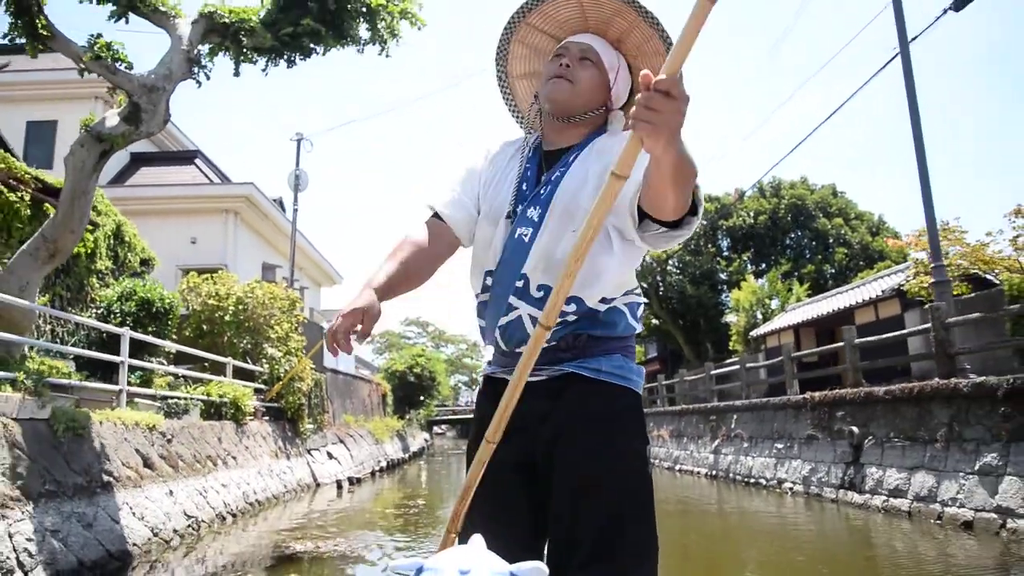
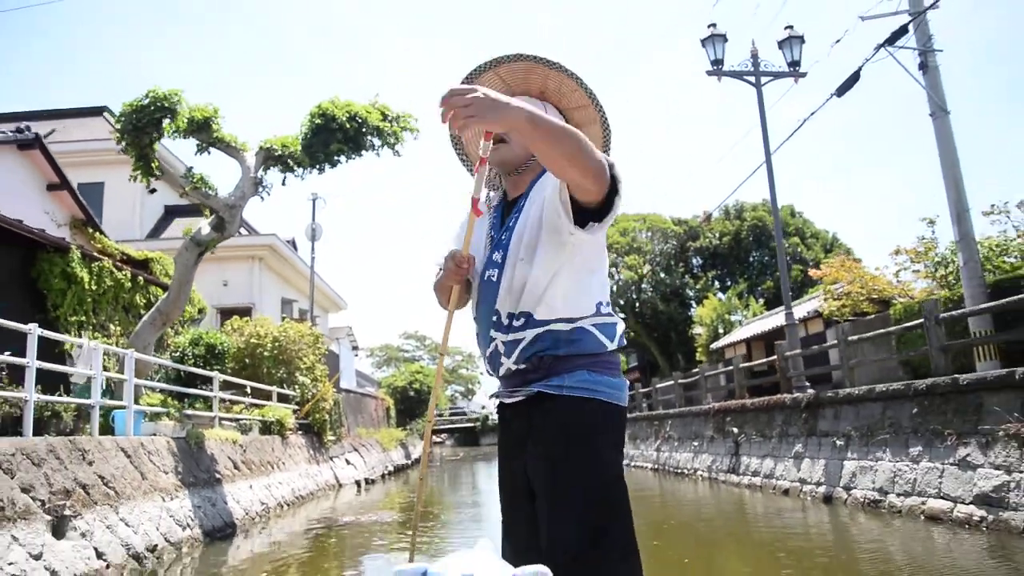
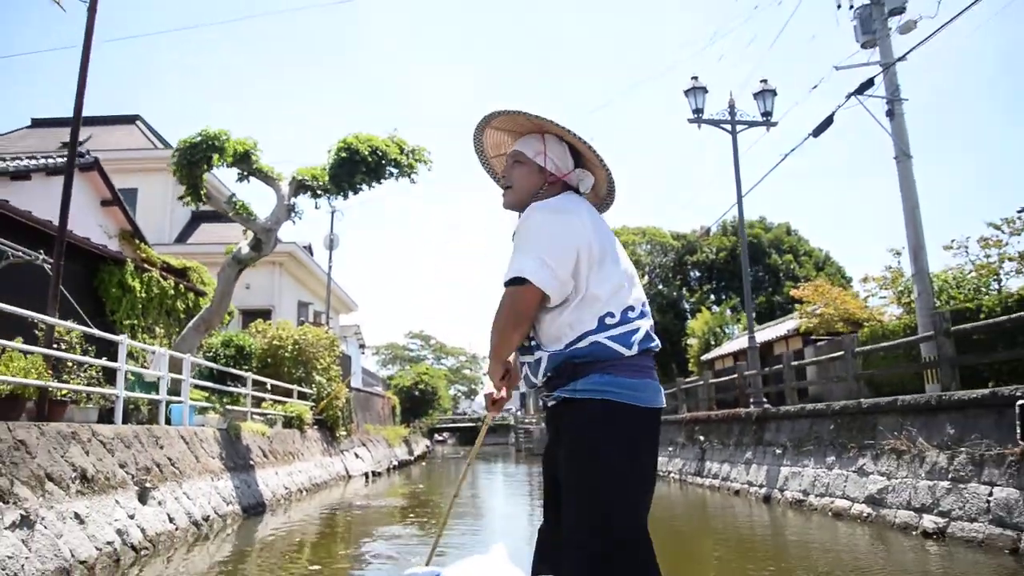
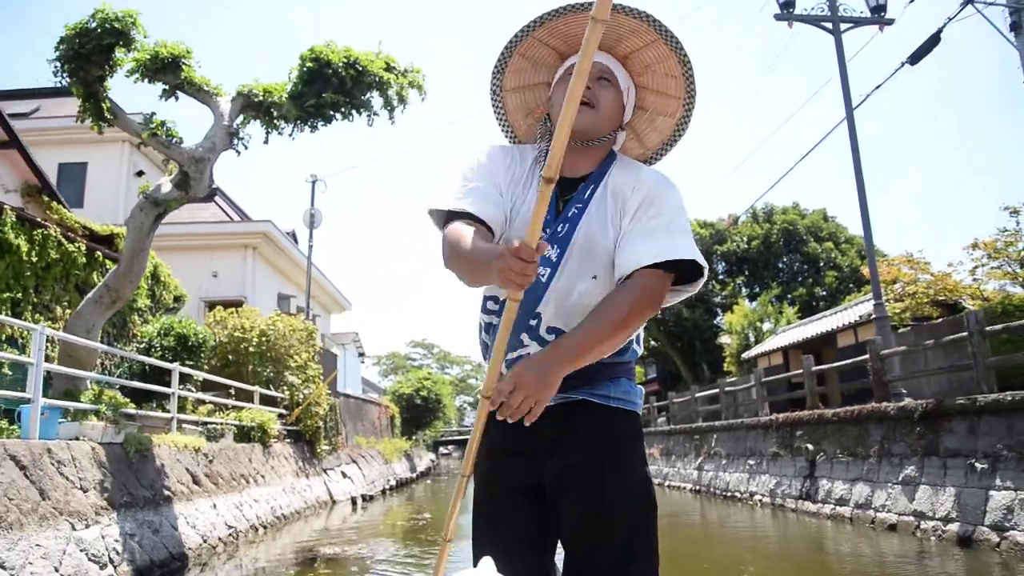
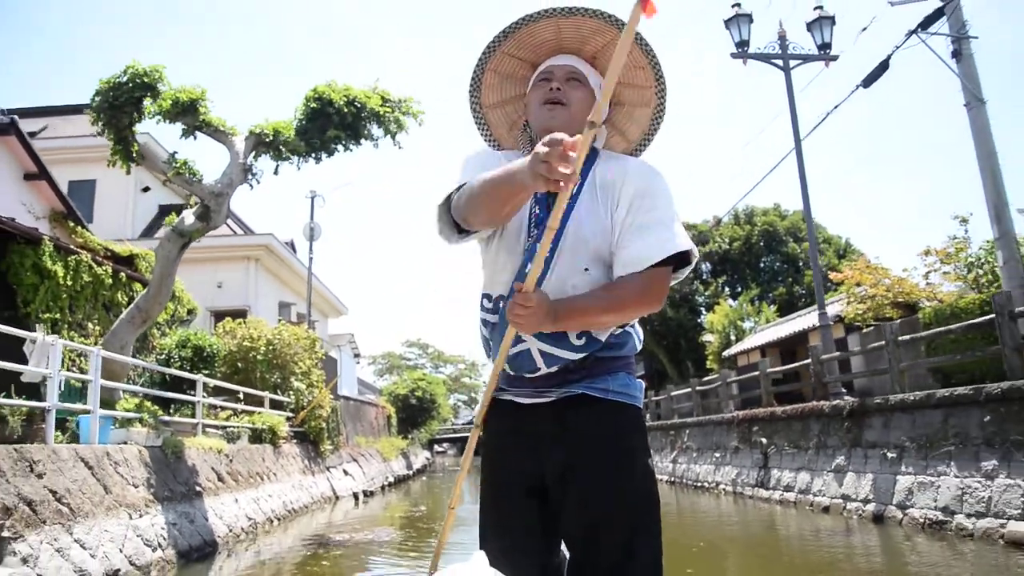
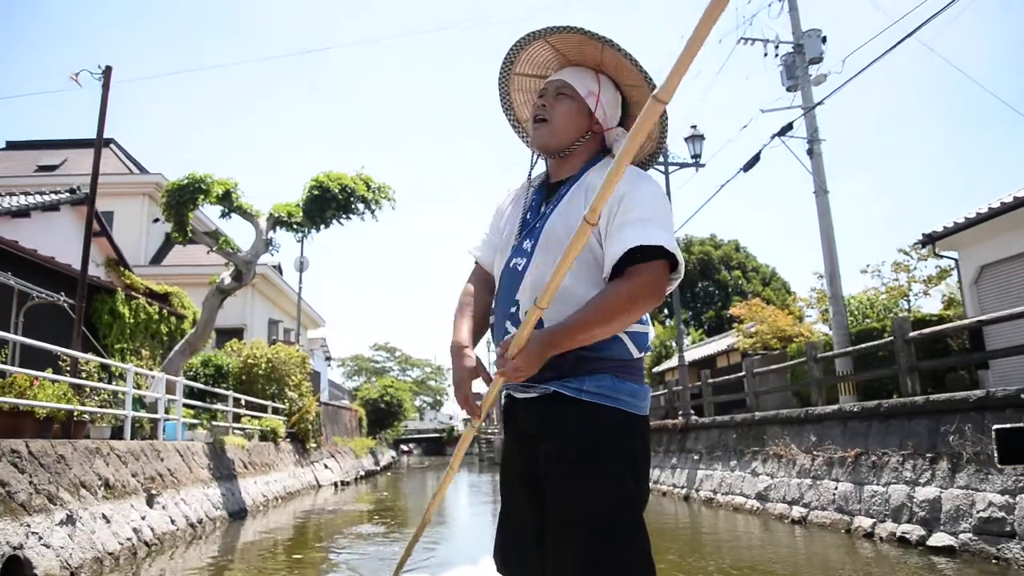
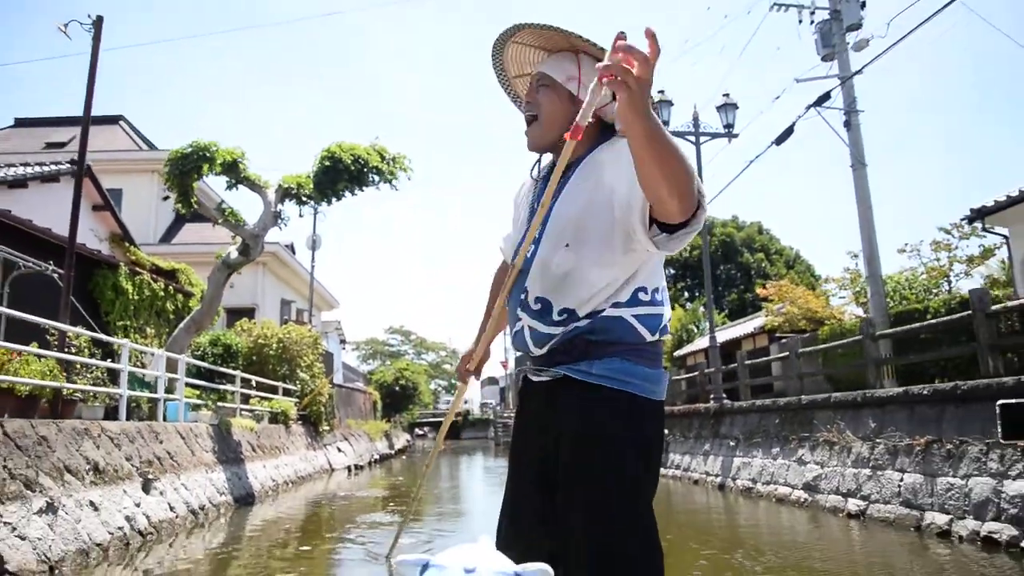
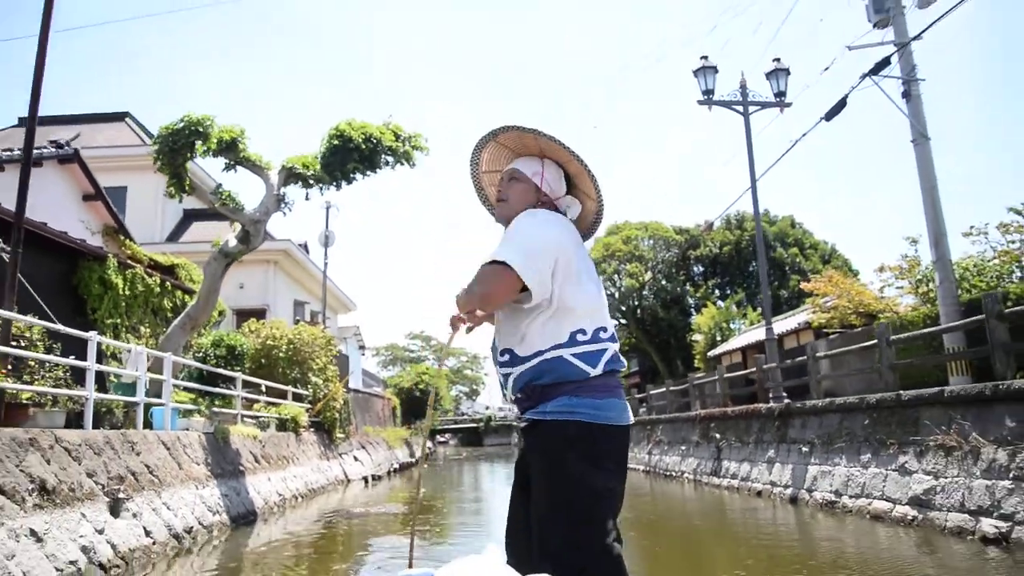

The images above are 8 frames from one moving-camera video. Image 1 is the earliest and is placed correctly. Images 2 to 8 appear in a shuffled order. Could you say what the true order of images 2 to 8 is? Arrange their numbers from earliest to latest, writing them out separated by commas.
4, 5, 2, 8, 3, 7, 6
